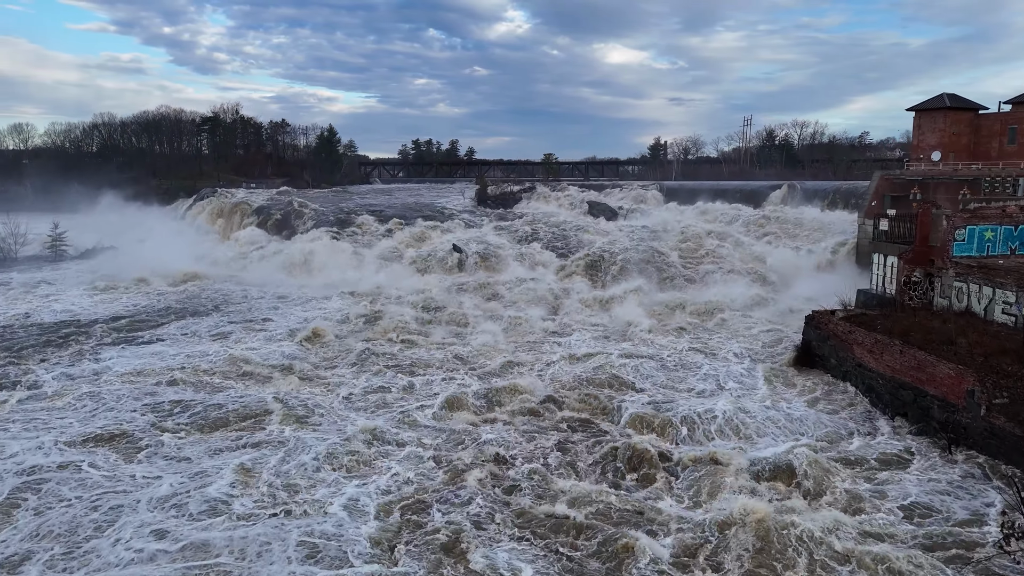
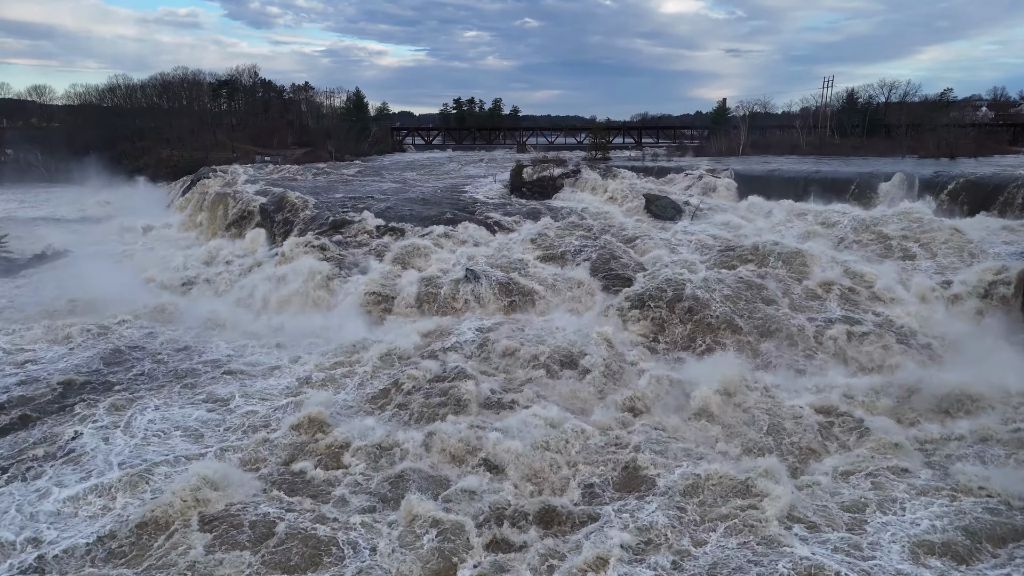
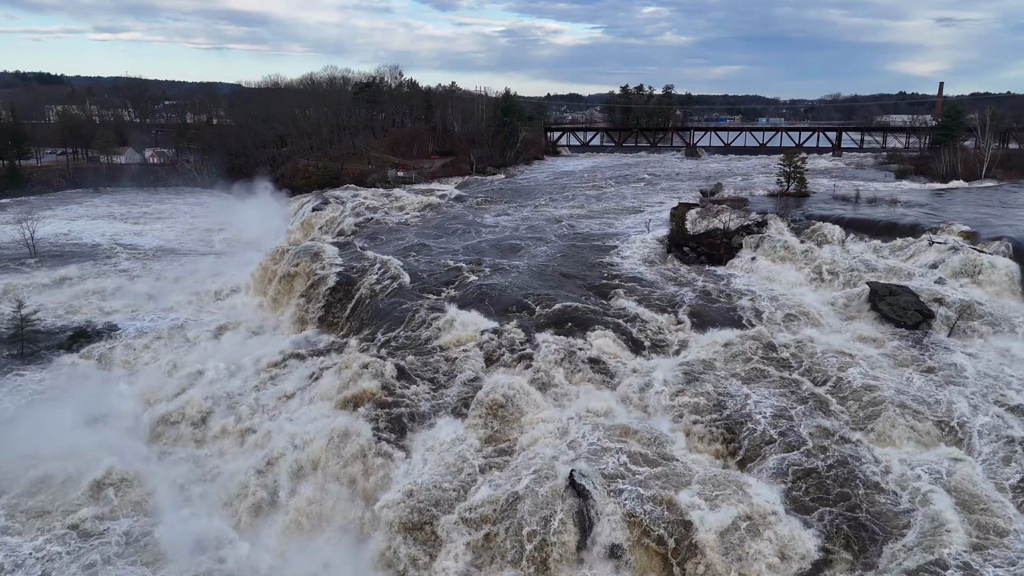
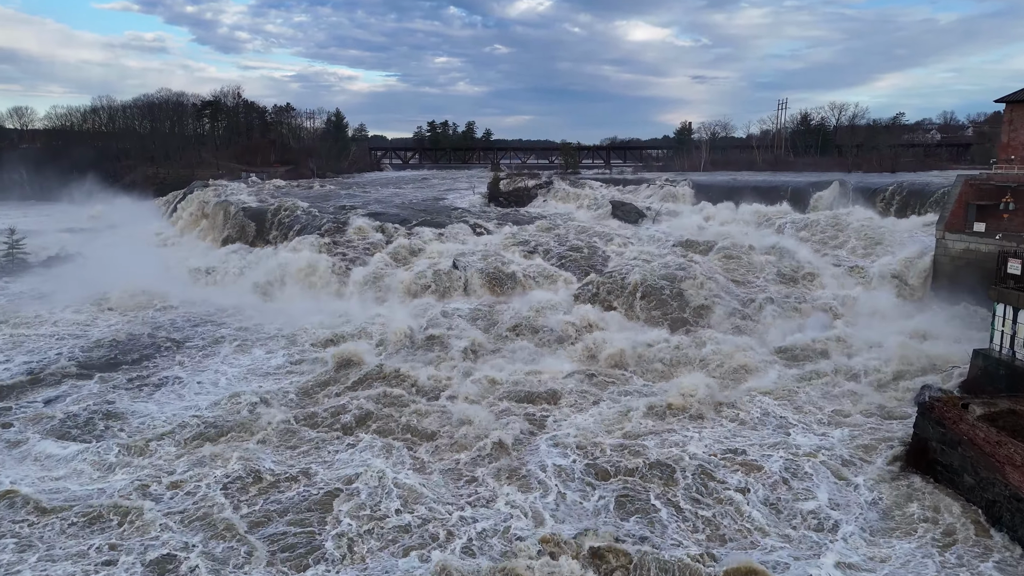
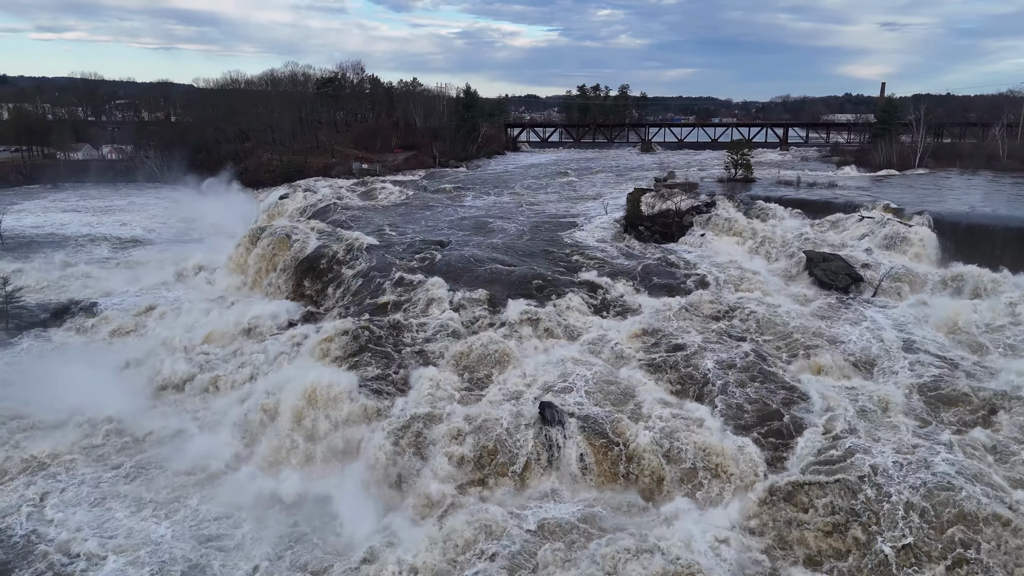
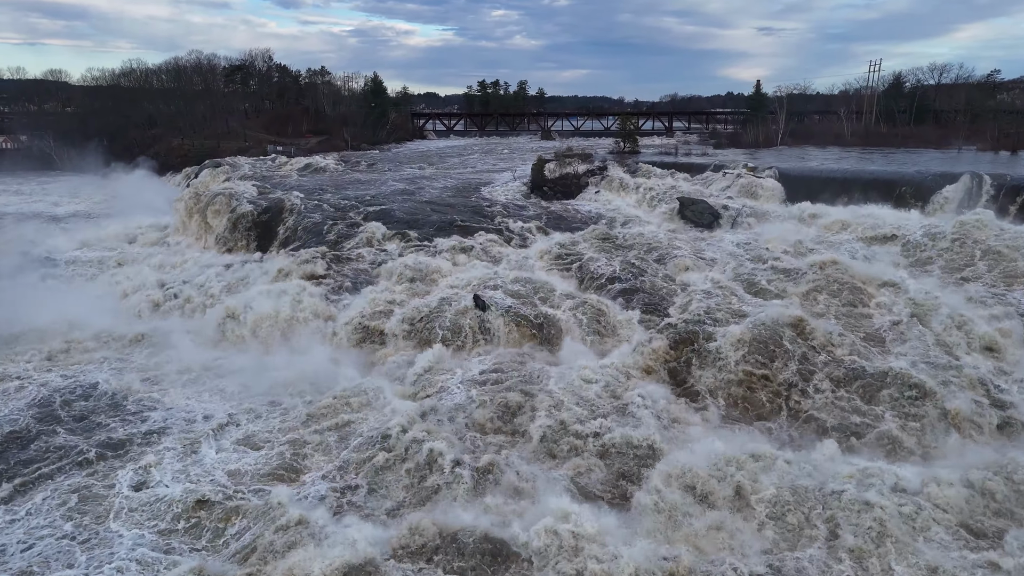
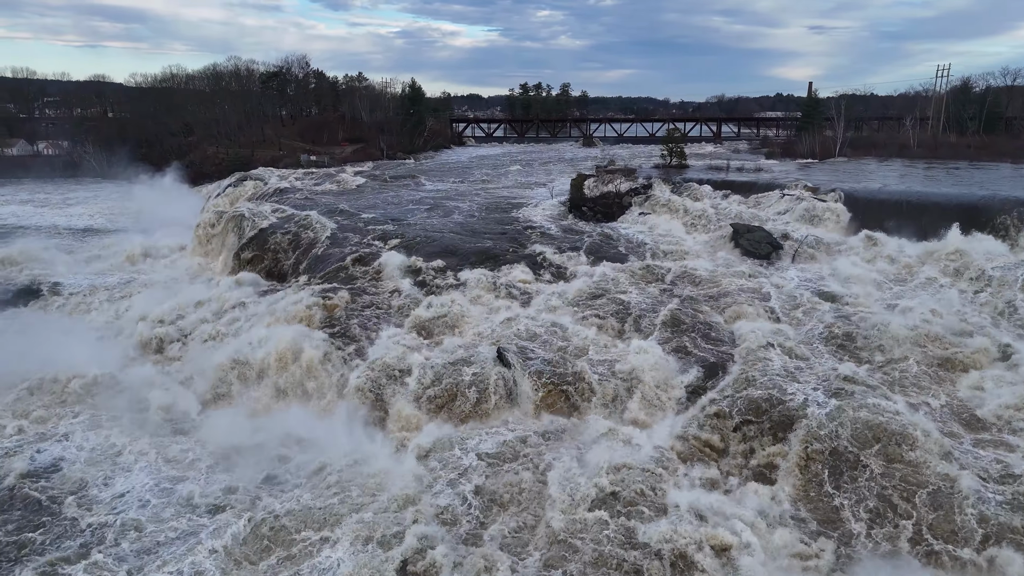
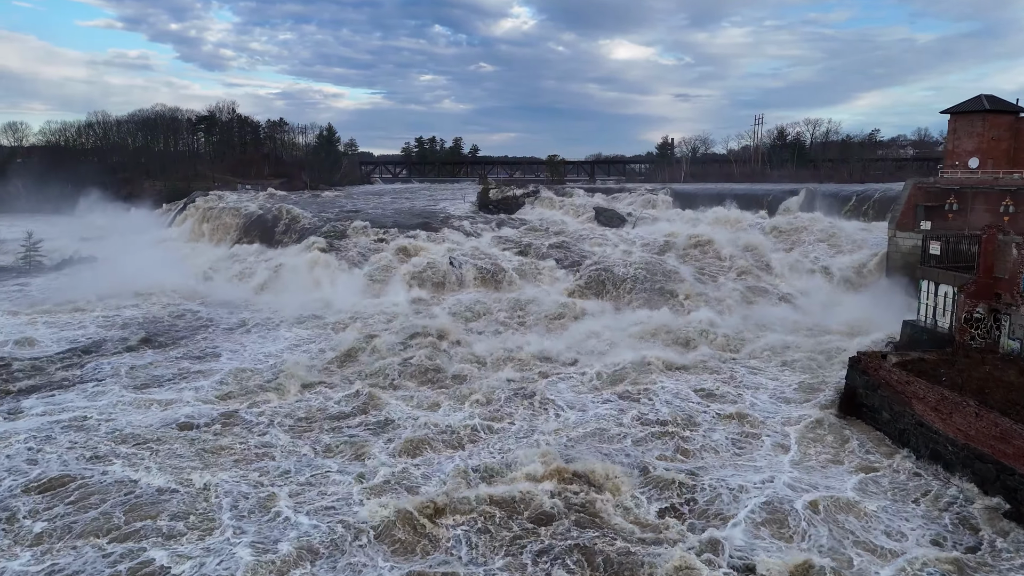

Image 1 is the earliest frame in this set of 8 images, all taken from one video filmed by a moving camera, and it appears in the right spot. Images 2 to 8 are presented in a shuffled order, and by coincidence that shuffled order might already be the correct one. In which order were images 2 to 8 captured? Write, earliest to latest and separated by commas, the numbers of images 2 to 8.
8, 4, 2, 6, 7, 5, 3
